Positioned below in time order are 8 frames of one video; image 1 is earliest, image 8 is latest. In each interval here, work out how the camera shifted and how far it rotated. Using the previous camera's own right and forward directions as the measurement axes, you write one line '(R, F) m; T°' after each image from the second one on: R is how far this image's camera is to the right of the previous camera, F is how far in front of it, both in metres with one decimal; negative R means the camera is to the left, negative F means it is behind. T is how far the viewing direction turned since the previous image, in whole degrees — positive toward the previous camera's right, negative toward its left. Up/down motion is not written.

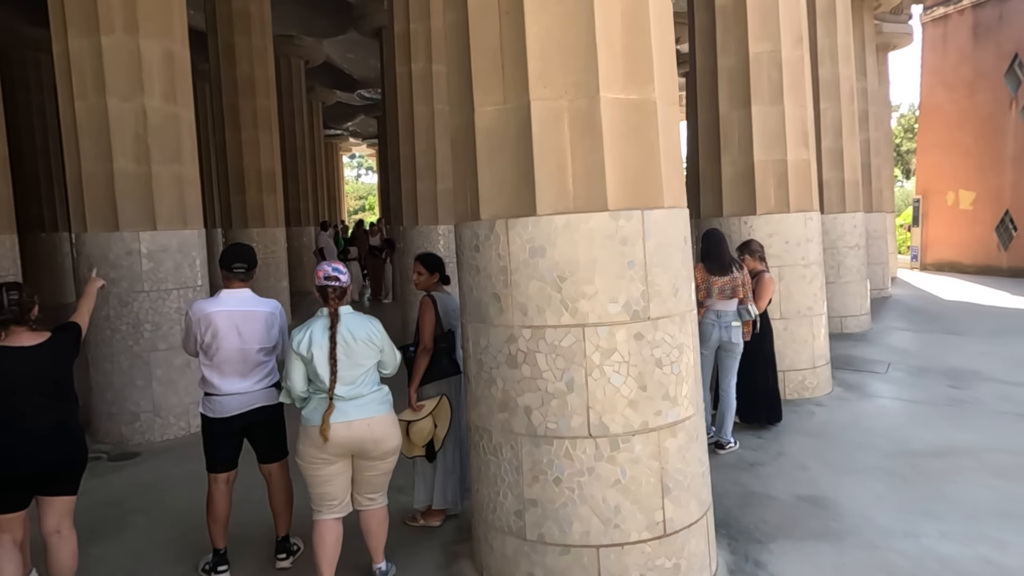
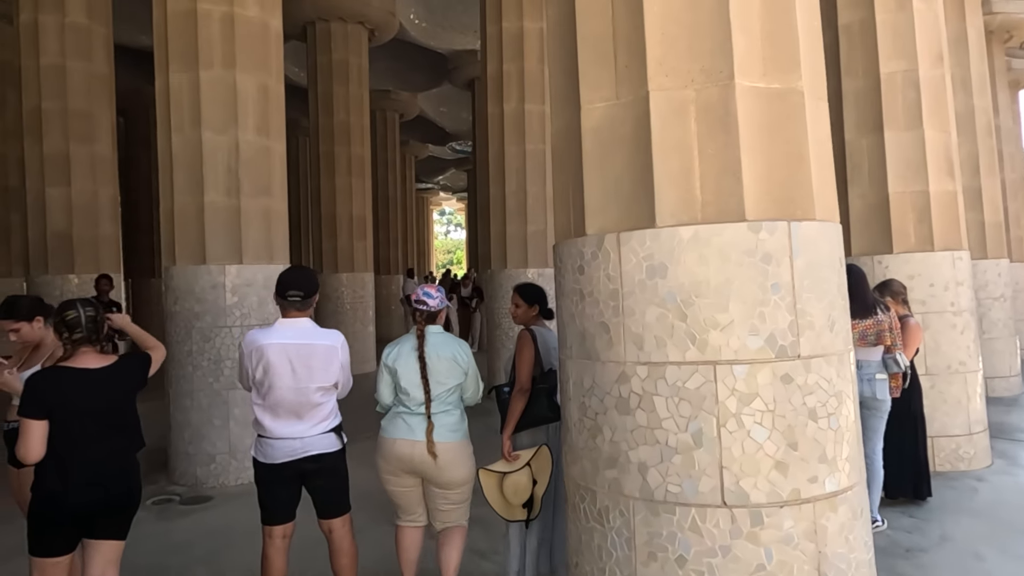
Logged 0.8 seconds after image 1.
(-0.1, +0.6) m; -7°
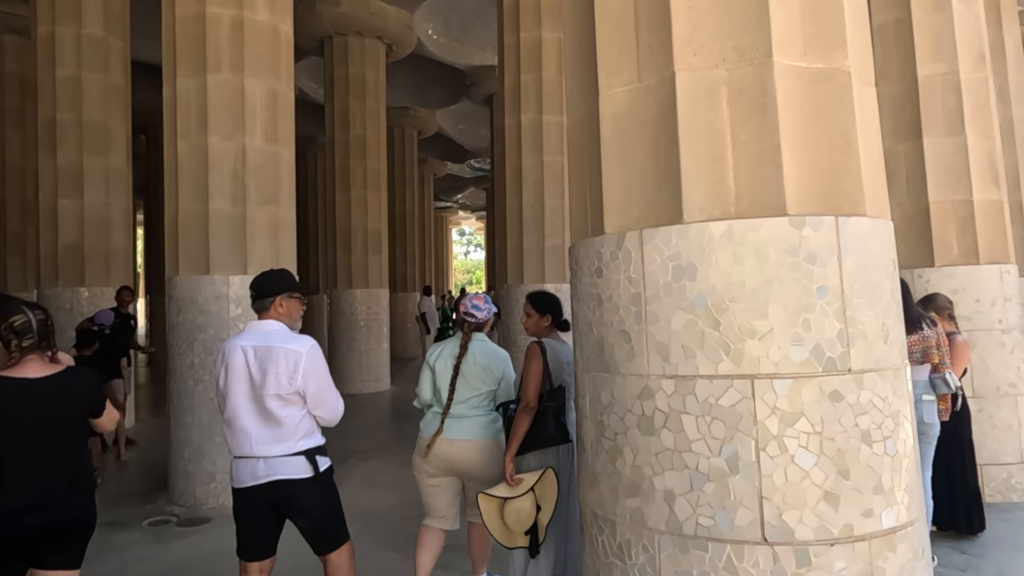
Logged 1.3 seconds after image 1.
(0.0, +0.3) m; -2°
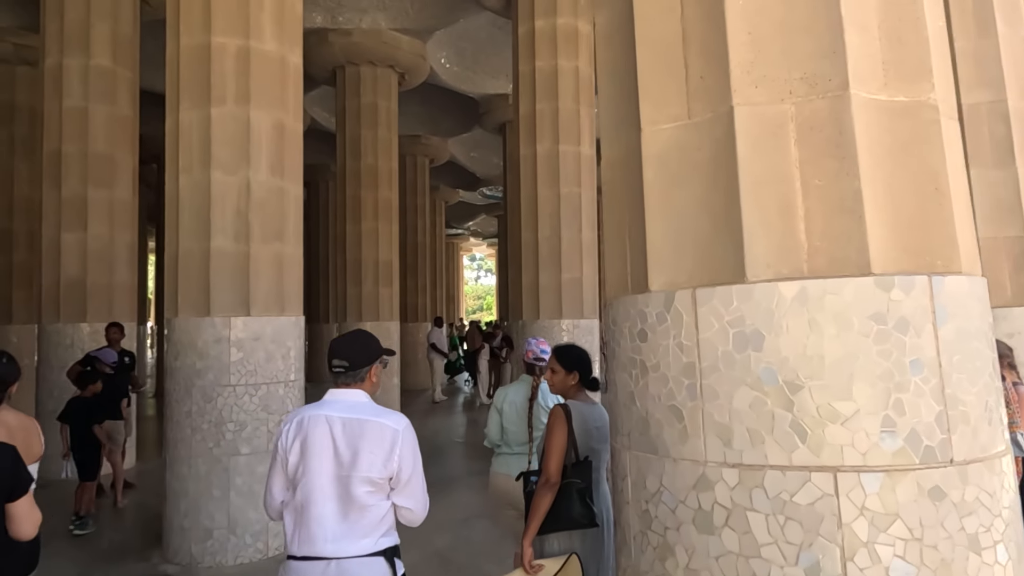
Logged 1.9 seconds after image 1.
(-0.1, +0.4) m; -1°
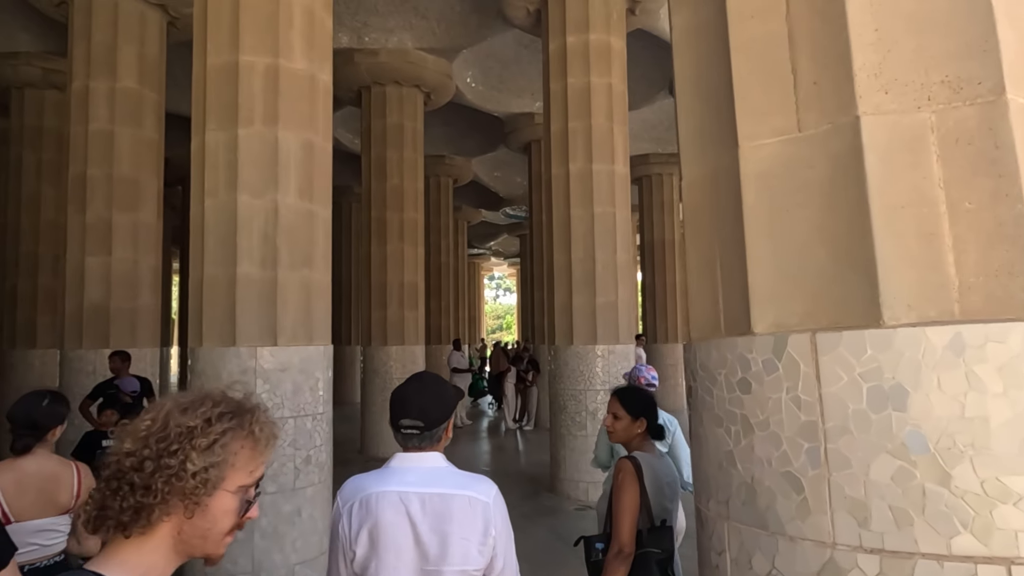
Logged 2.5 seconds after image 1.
(-0.2, +0.4) m; -2°
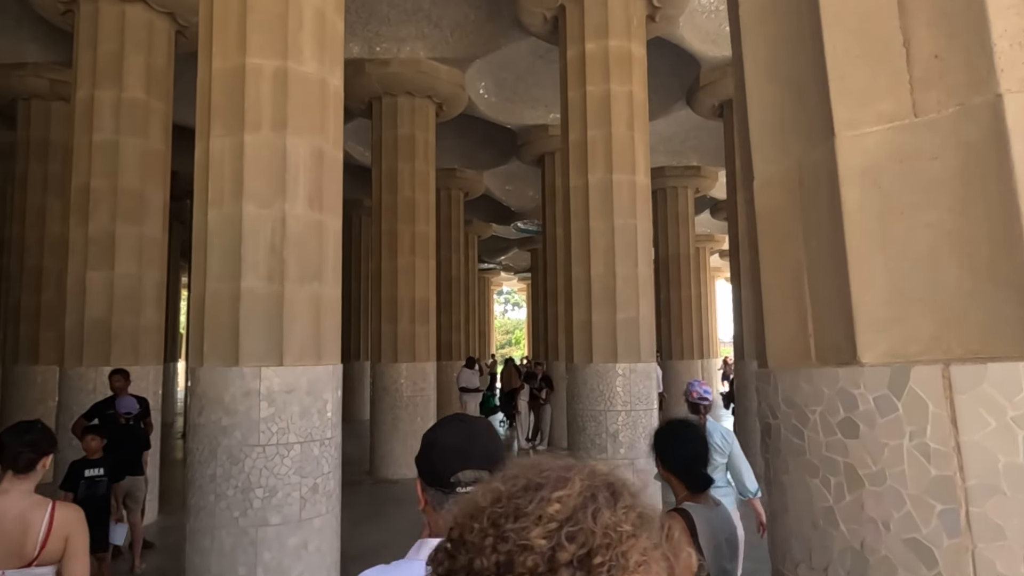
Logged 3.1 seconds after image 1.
(-0.1, +0.4) m; -1°
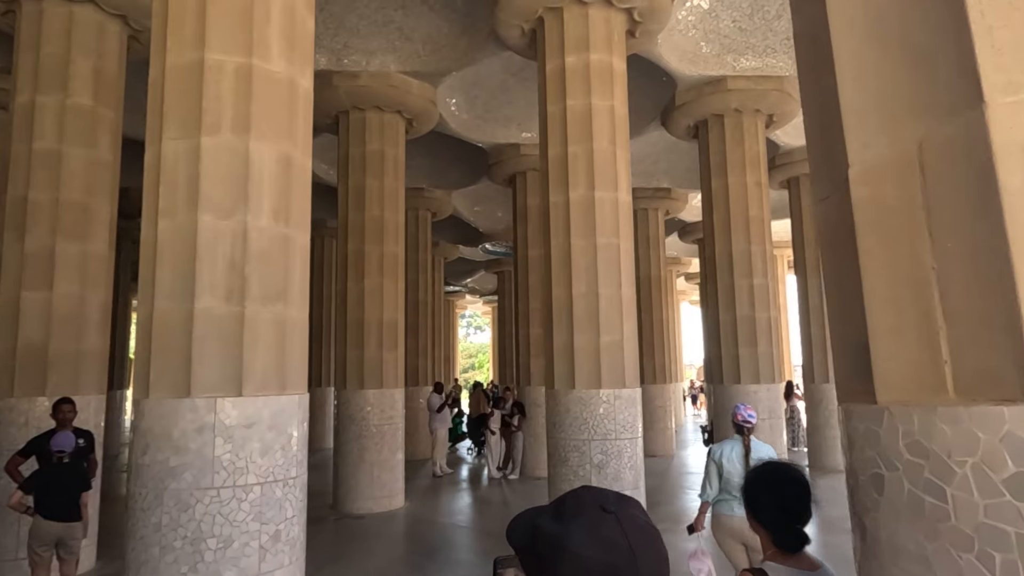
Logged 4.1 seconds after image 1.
(-0.2, +0.5) m; +3°
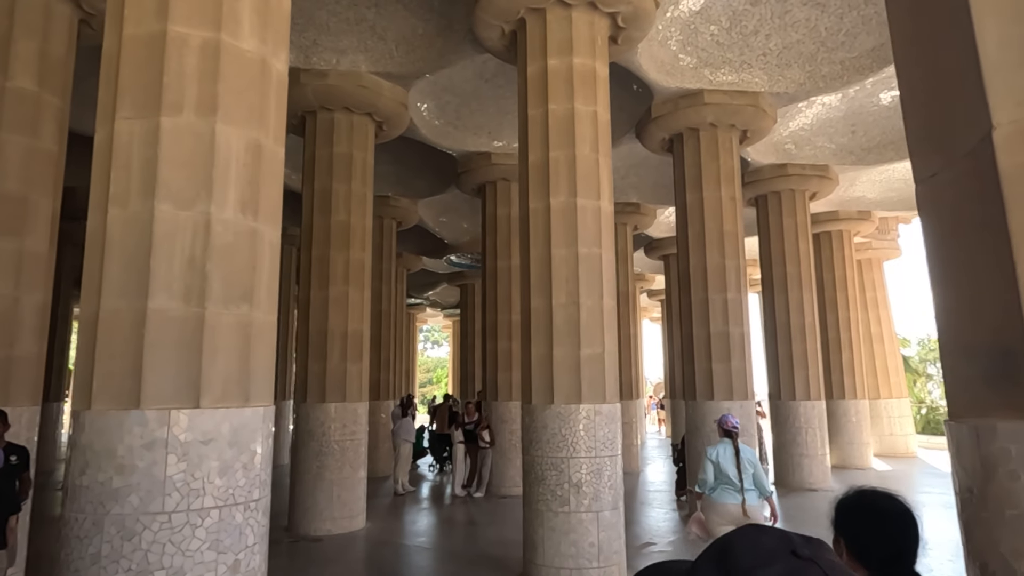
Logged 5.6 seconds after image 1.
(-0.2, +0.4) m; +4°
